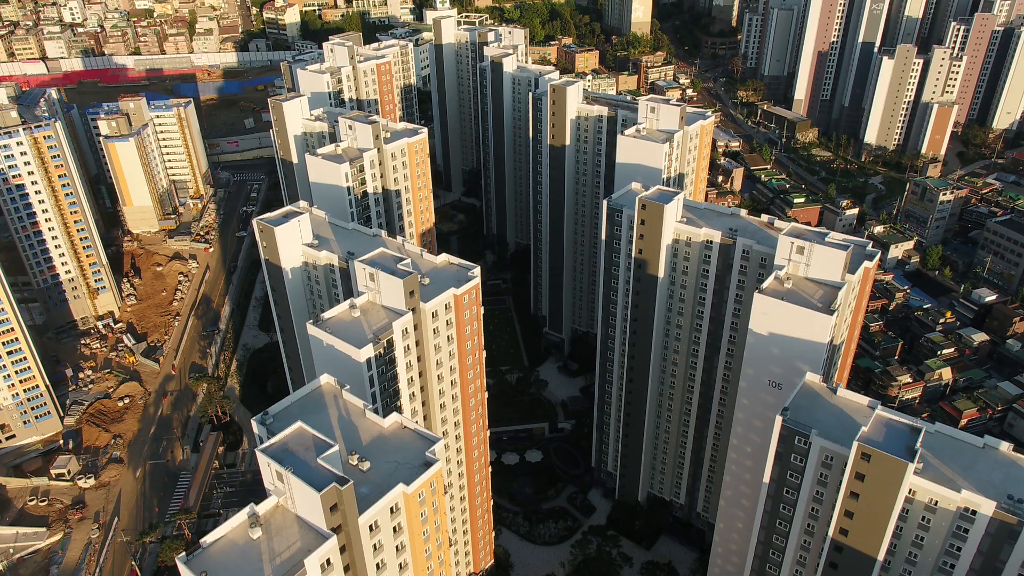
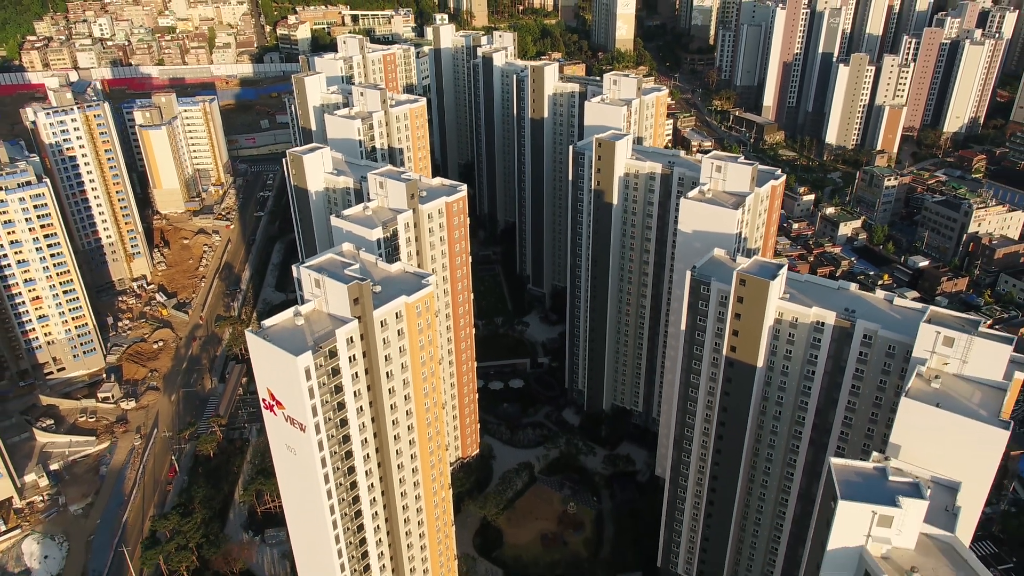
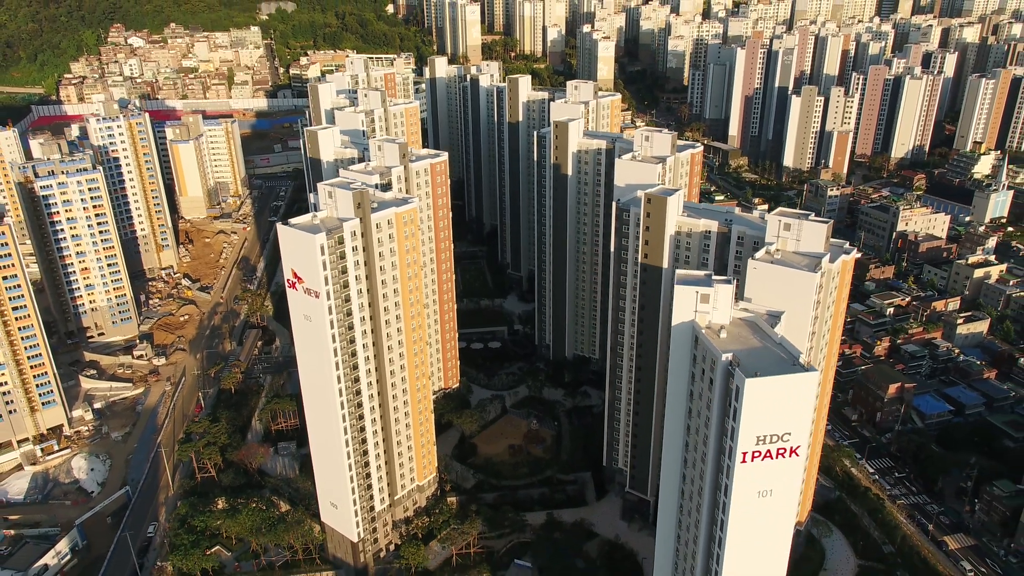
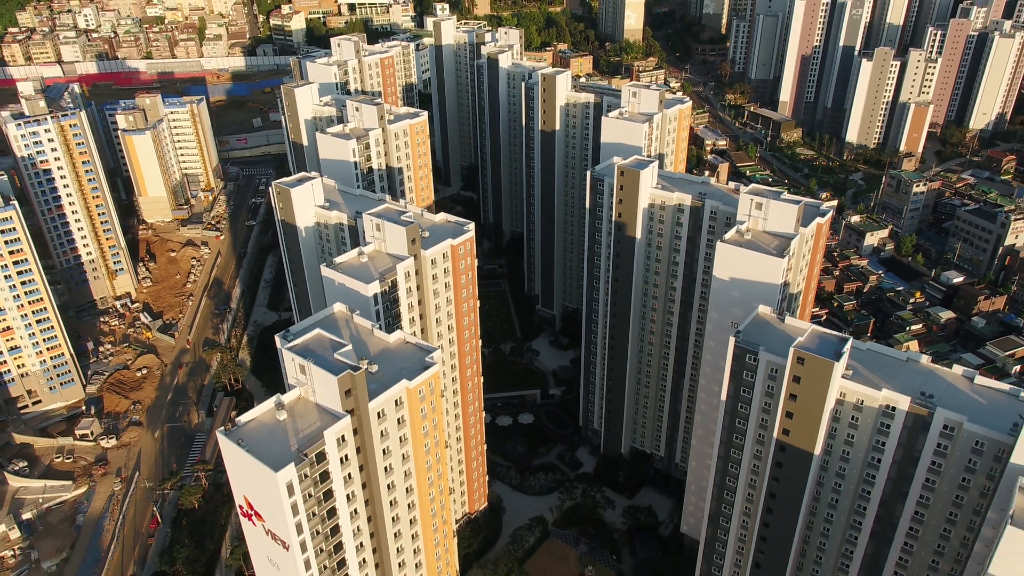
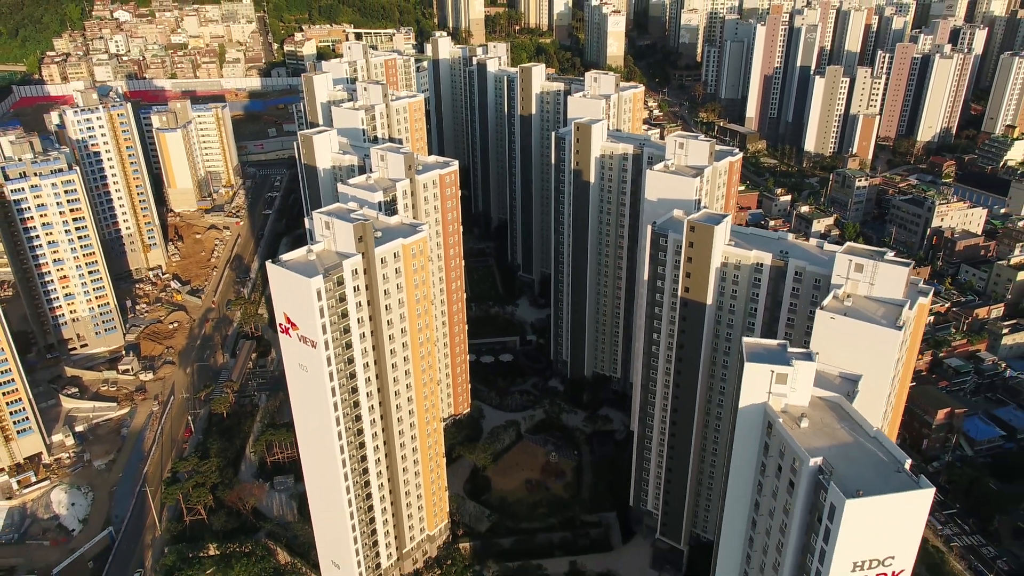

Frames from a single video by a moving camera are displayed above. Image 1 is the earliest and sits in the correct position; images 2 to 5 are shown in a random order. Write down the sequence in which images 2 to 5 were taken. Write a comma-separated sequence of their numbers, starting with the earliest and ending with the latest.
4, 2, 5, 3
